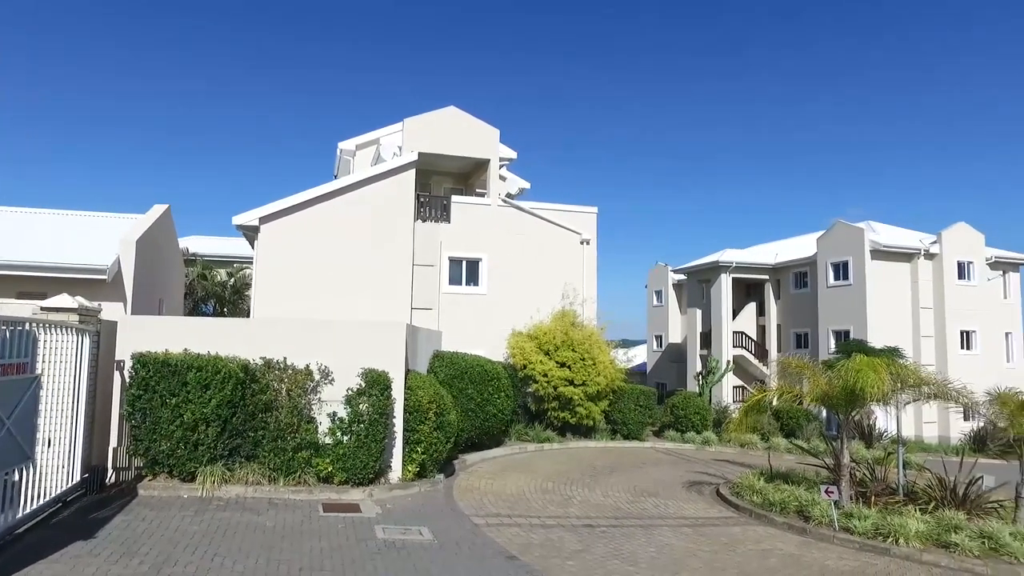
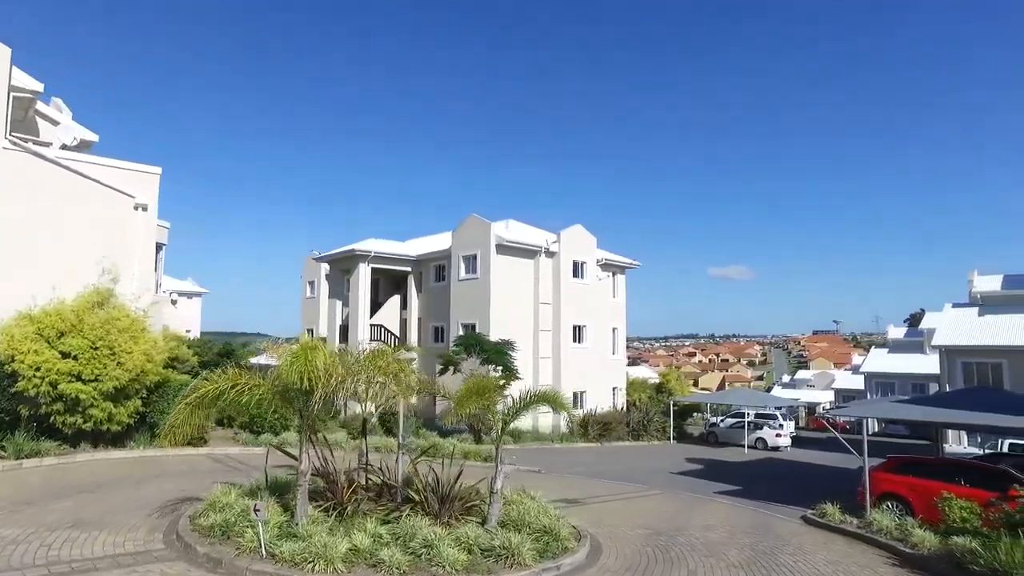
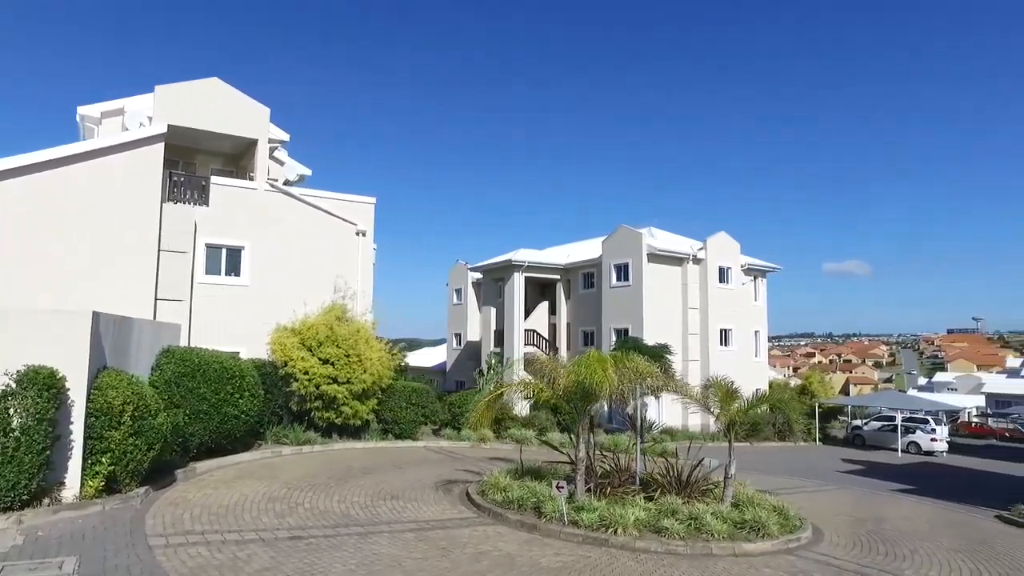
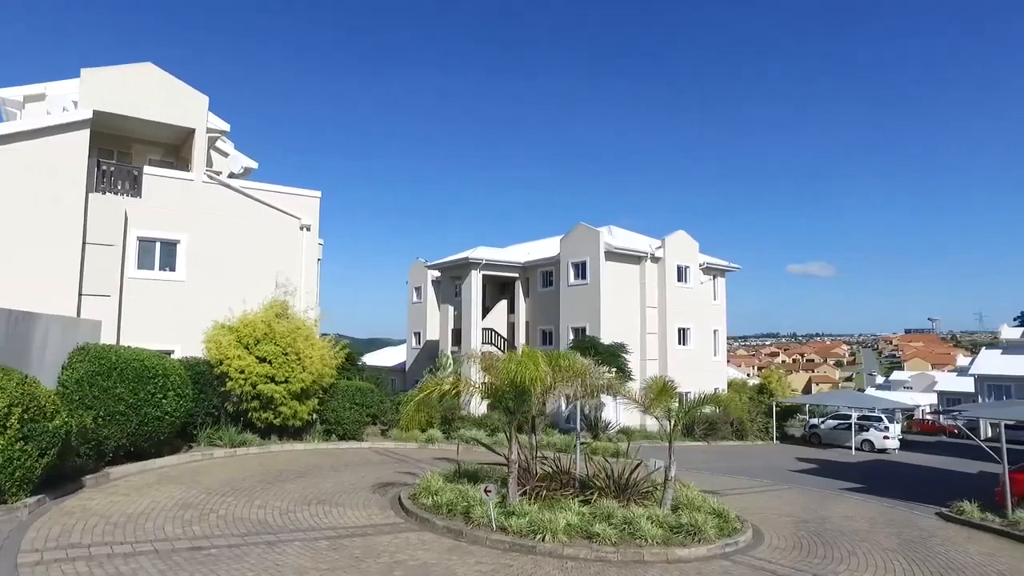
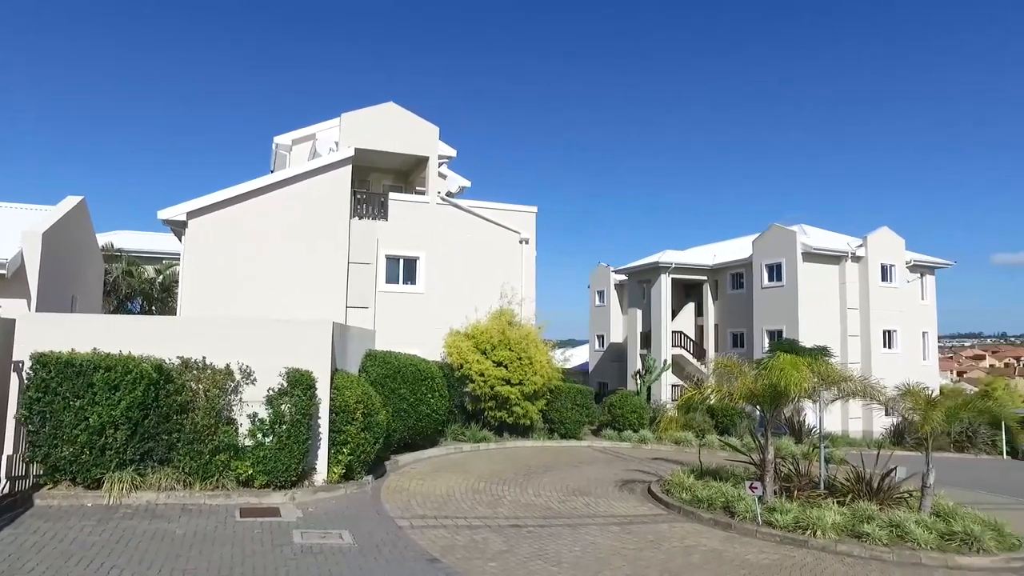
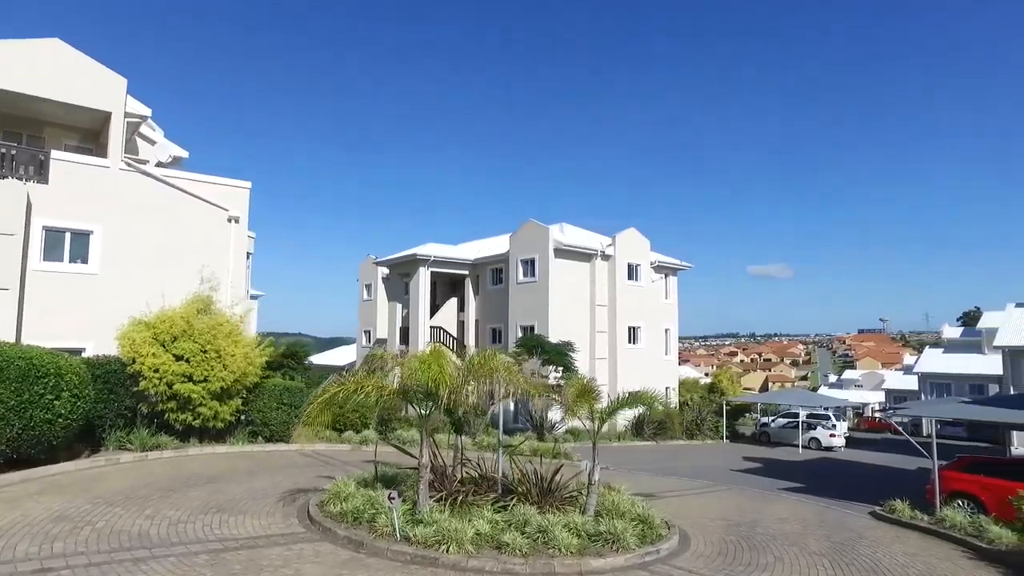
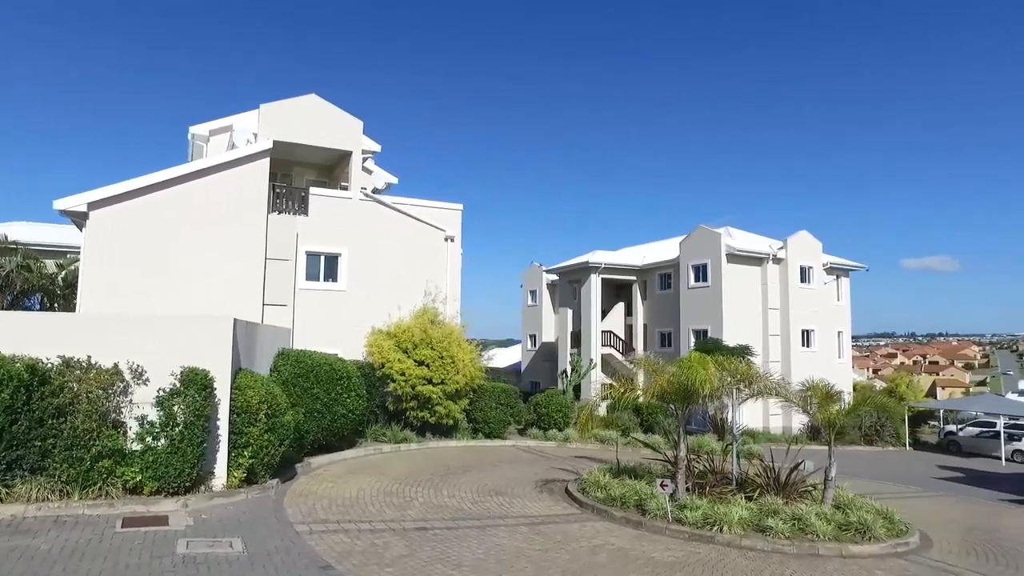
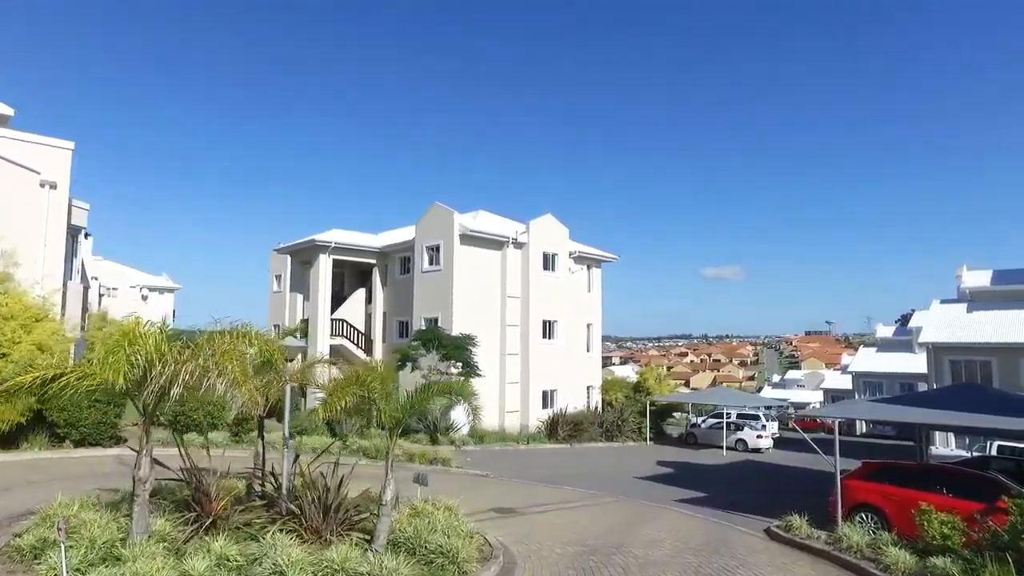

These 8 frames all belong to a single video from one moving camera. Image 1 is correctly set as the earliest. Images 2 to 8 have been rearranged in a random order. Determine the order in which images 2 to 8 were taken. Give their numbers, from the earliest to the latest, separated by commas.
5, 7, 3, 4, 6, 2, 8
